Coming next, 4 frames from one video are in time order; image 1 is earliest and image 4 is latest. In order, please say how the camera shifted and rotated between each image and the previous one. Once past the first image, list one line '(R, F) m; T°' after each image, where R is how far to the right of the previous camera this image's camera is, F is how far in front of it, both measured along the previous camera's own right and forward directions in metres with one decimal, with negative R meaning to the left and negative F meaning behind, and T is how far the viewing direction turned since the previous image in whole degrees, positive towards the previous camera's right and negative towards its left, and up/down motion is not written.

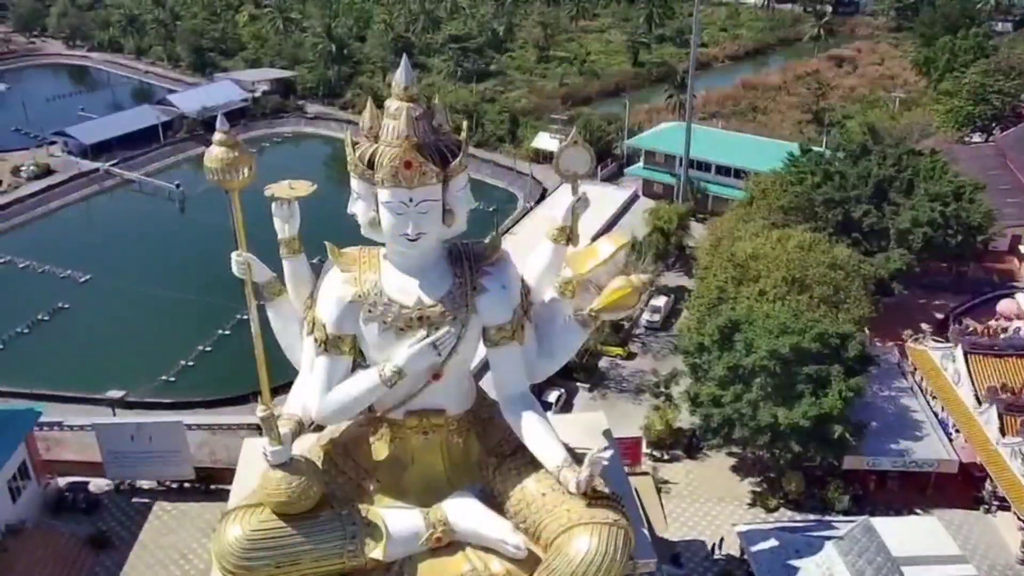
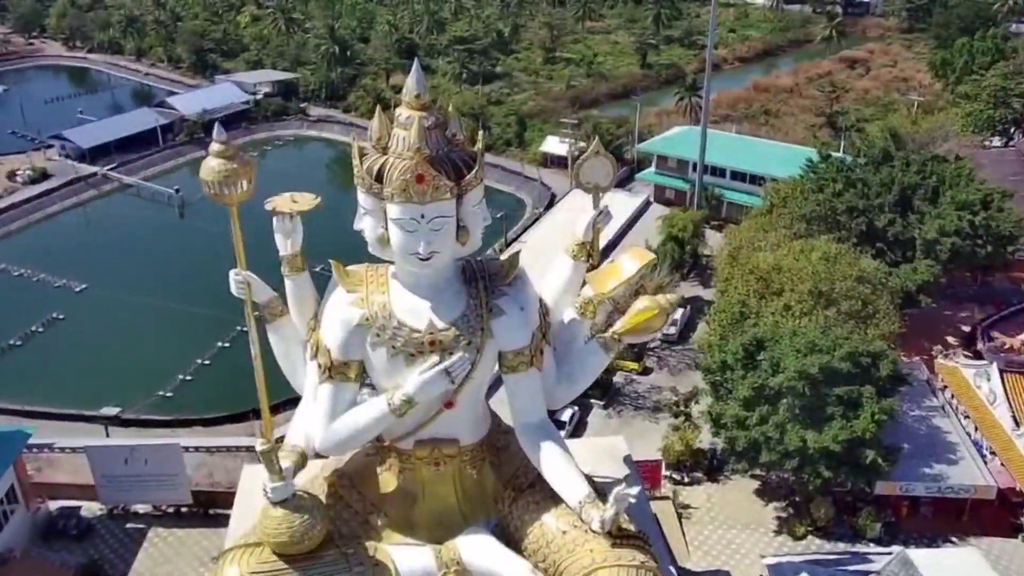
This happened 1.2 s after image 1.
(-0.1, +0.6) m; 0°
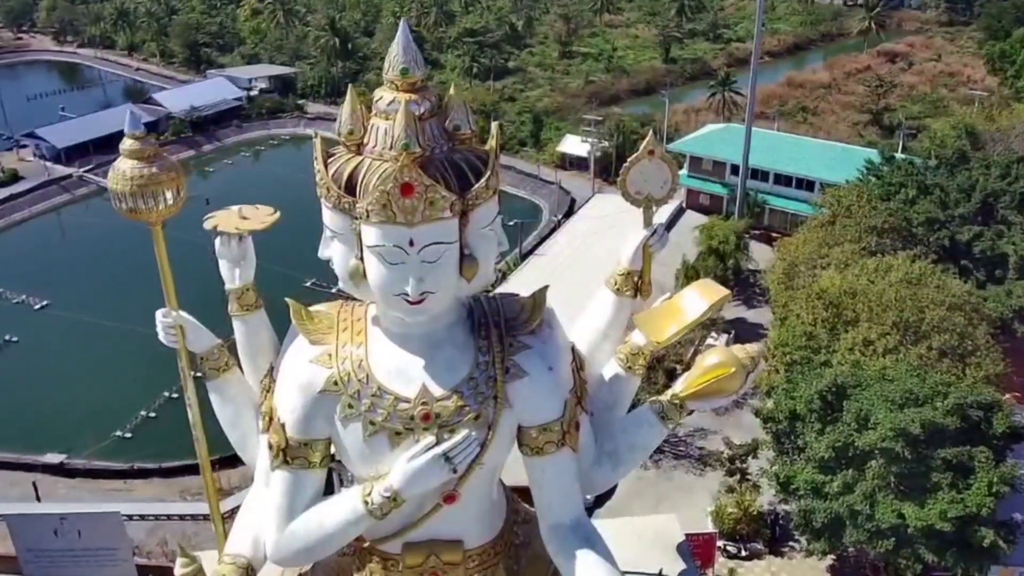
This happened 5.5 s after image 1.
(-0.1, +2.3) m; -1°
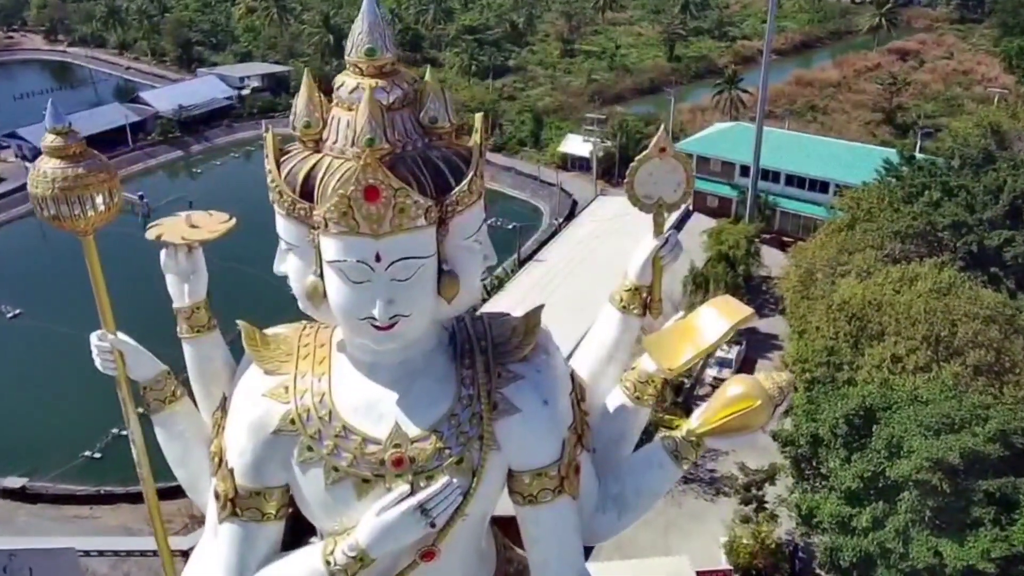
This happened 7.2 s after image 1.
(+0.1, +0.9) m; 0°
